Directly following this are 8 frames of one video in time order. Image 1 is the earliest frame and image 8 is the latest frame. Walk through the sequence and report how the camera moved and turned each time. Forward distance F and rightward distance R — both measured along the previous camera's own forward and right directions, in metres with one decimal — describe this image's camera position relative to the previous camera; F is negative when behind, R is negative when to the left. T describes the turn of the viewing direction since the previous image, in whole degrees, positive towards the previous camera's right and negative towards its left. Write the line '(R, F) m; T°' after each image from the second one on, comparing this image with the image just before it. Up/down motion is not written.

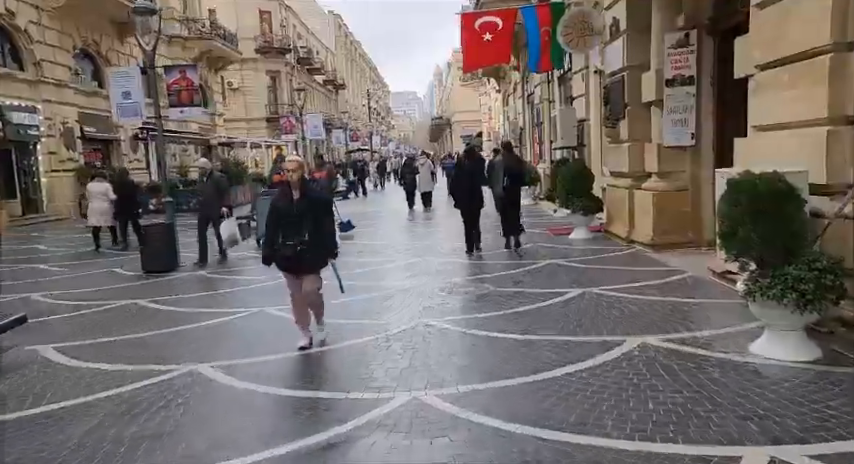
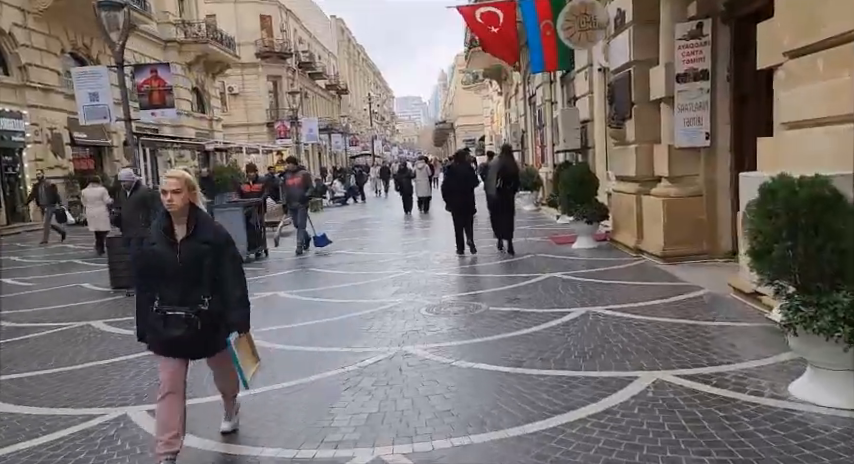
(+0.2, +0.8) m; 0°
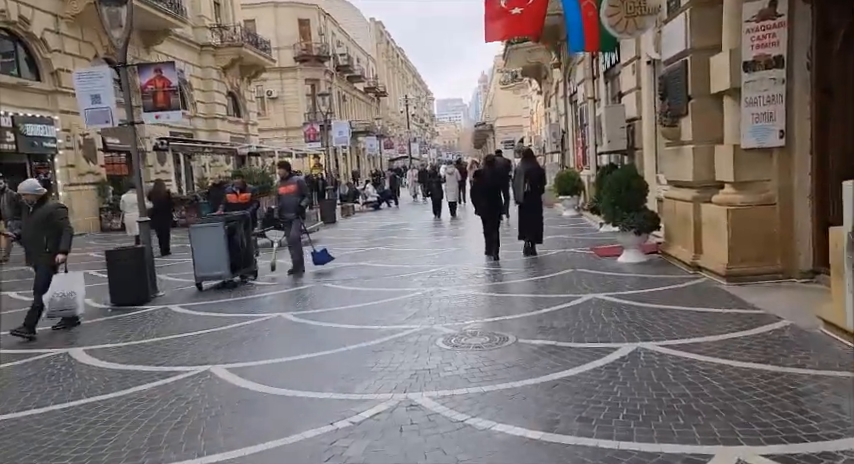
(+0.2, +1.1) m; -3°
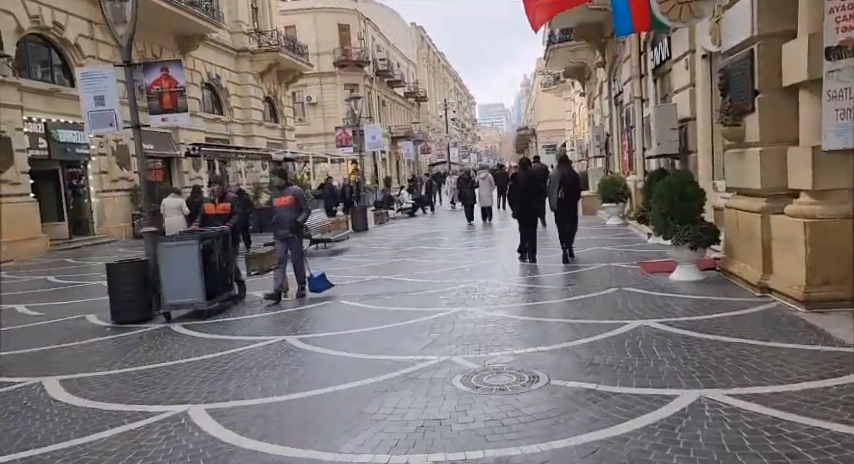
(+0.2, +1.0) m; -3°
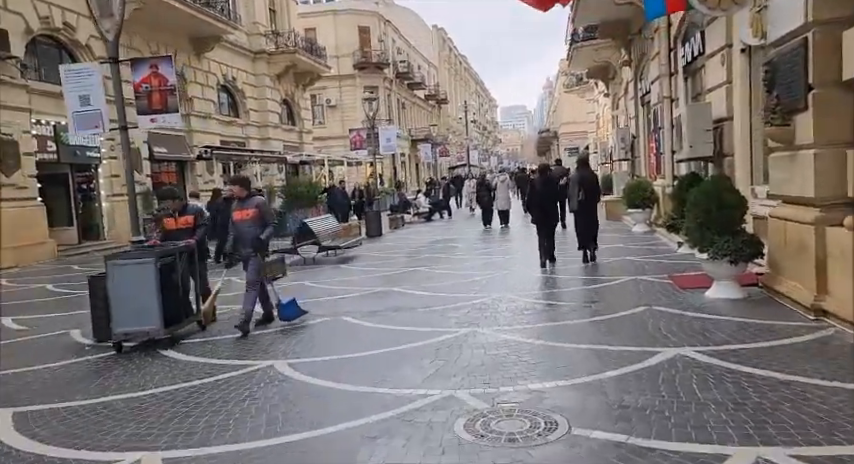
(+0.1, +0.8) m; -2°
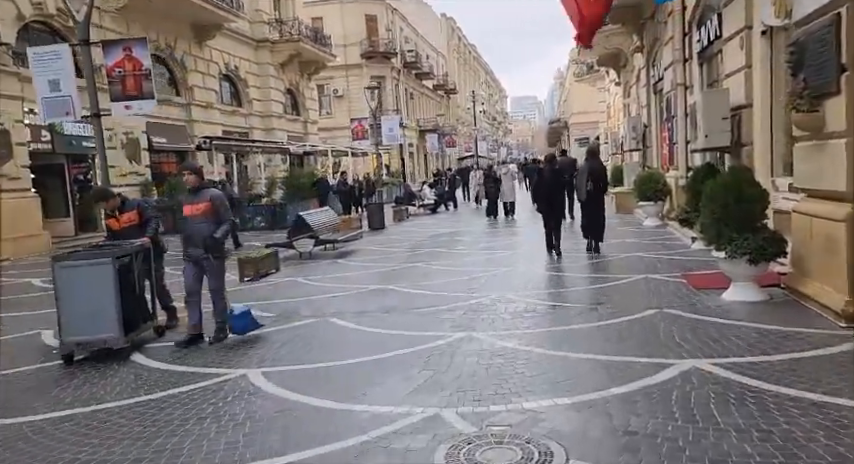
(+0.2, +0.6) m; -1°
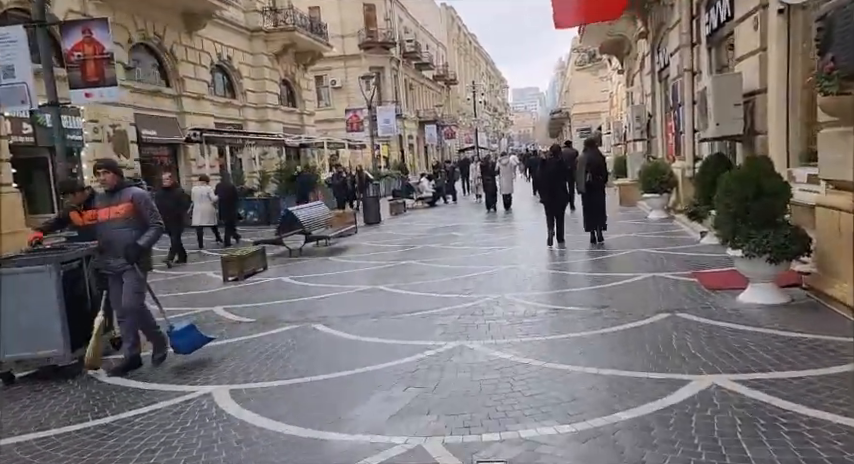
(+0.1, +0.7) m; 0°
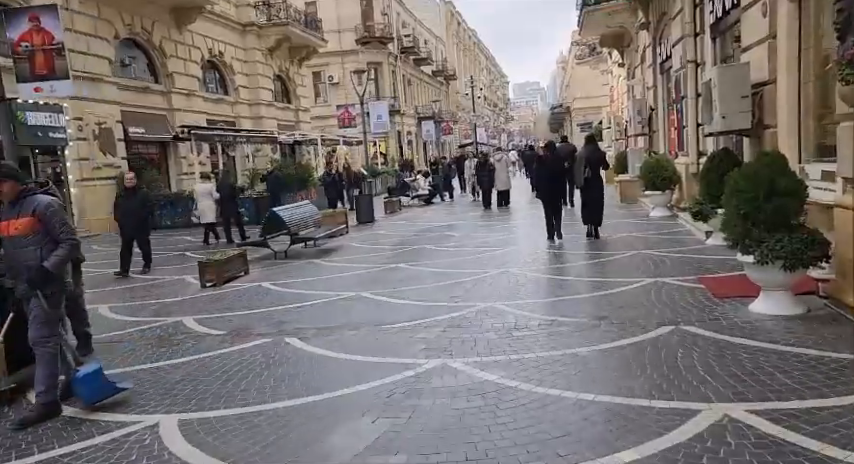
(+0.2, +0.6) m; 0°
